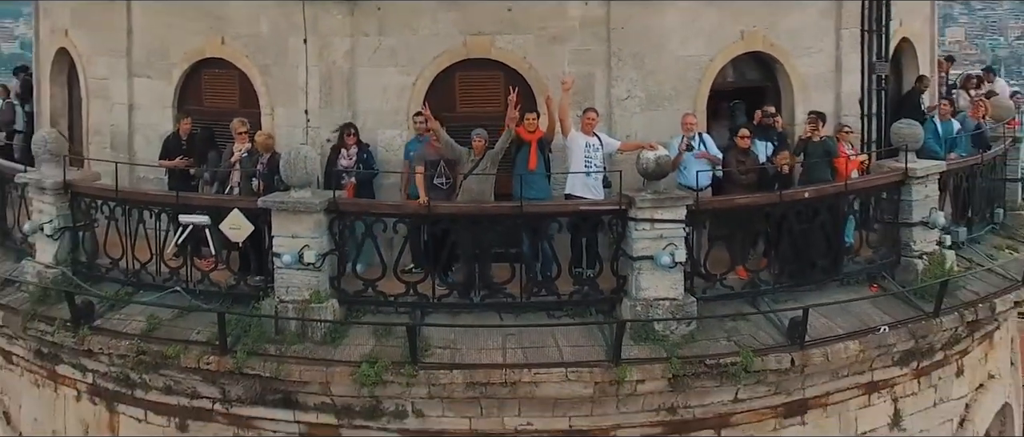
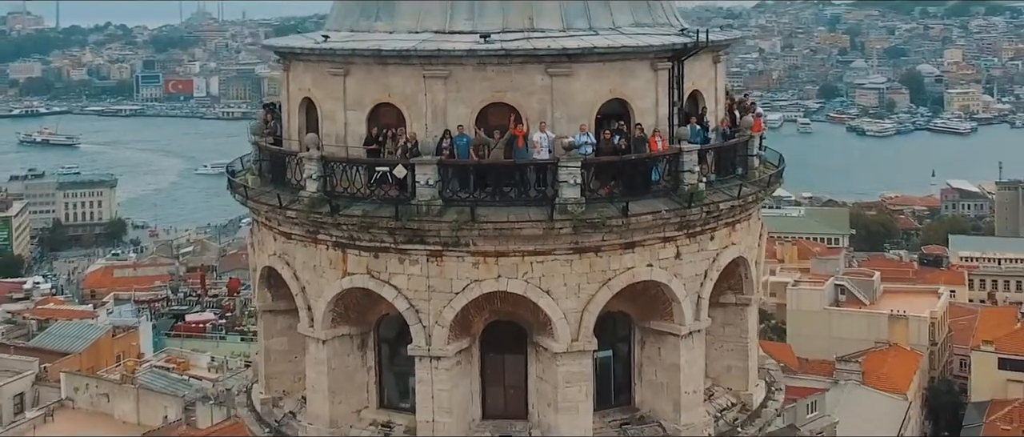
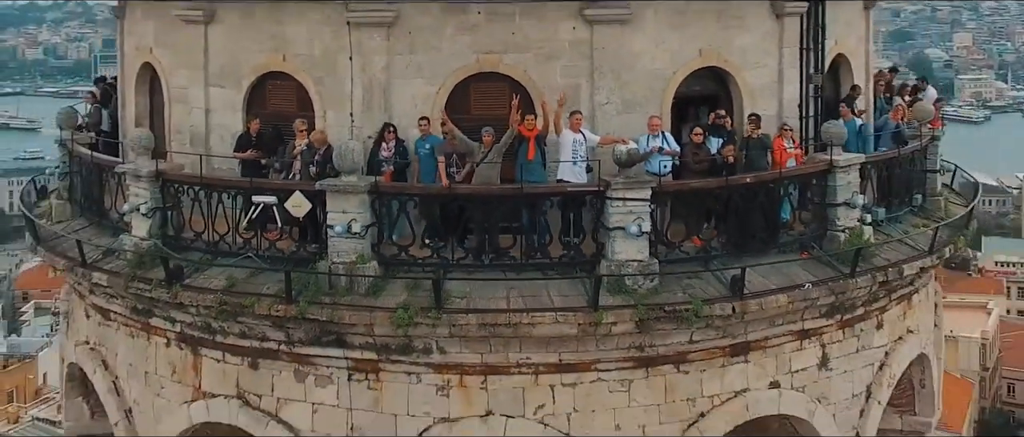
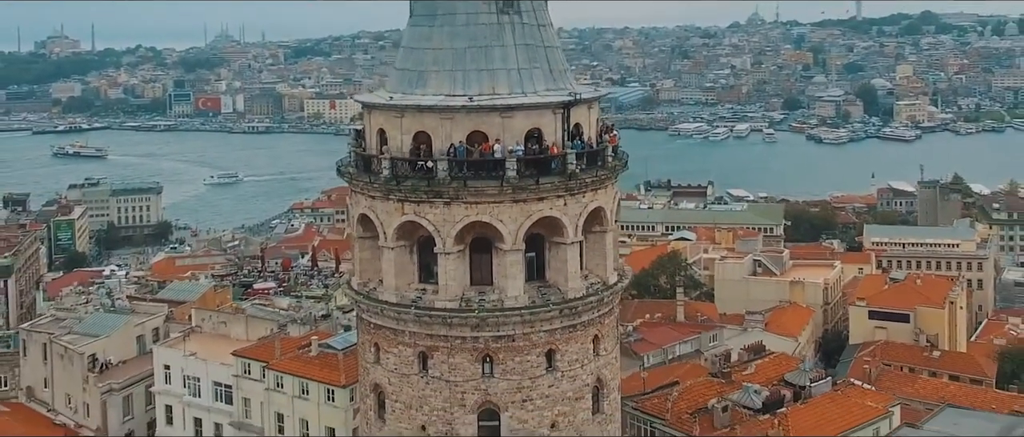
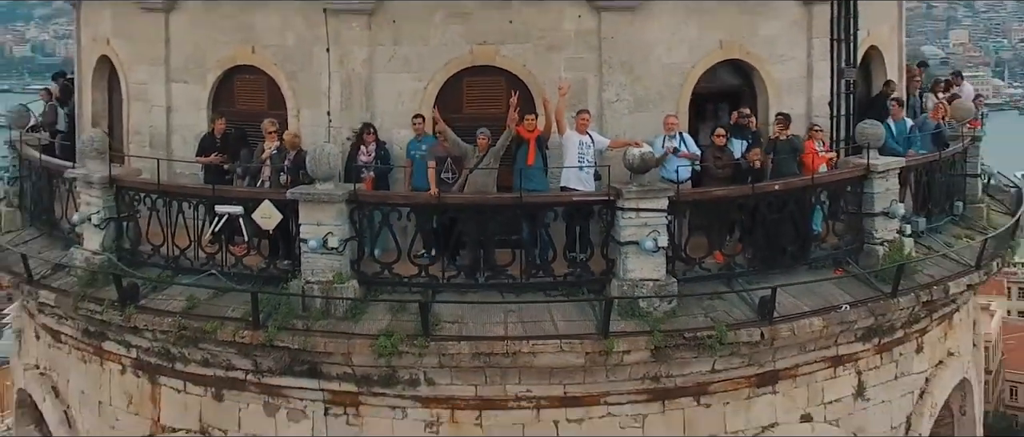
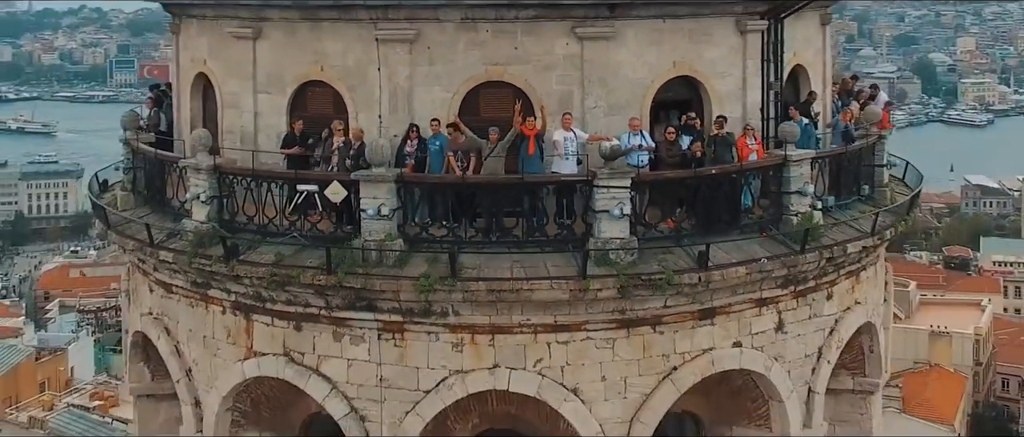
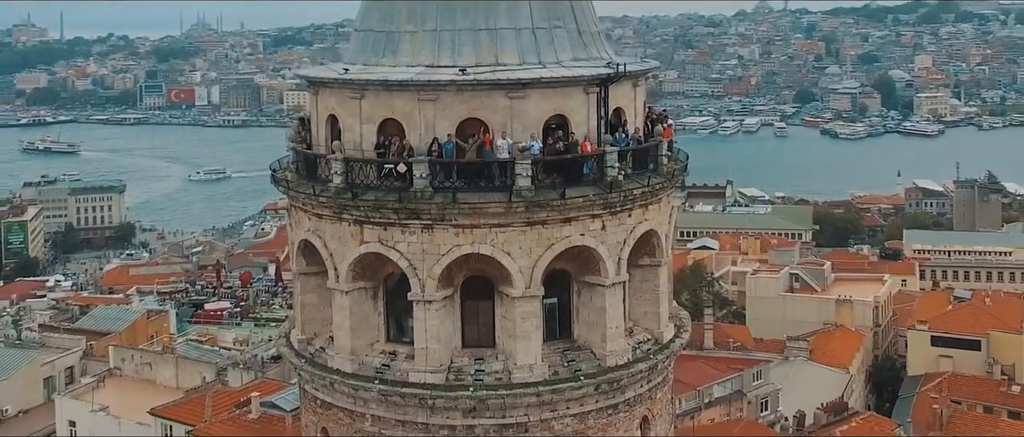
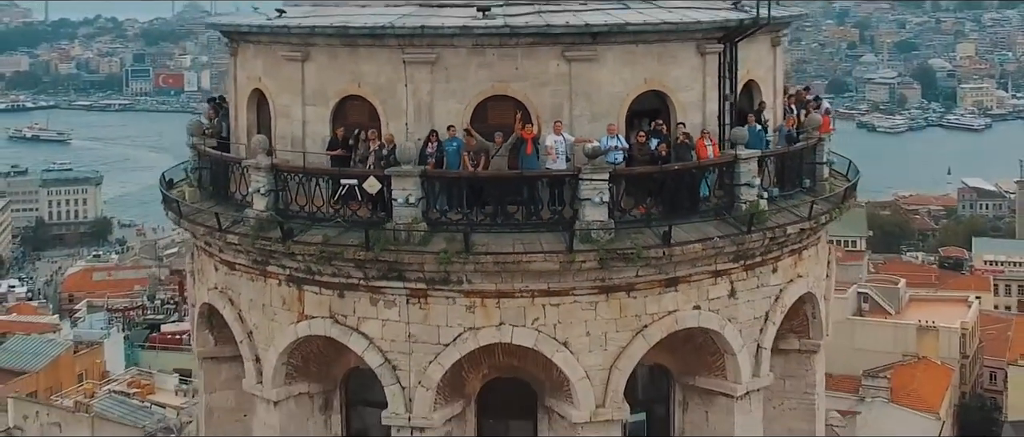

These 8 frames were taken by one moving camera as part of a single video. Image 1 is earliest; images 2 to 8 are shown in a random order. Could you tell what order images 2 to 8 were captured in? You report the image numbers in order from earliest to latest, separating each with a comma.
5, 3, 6, 8, 2, 7, 4
